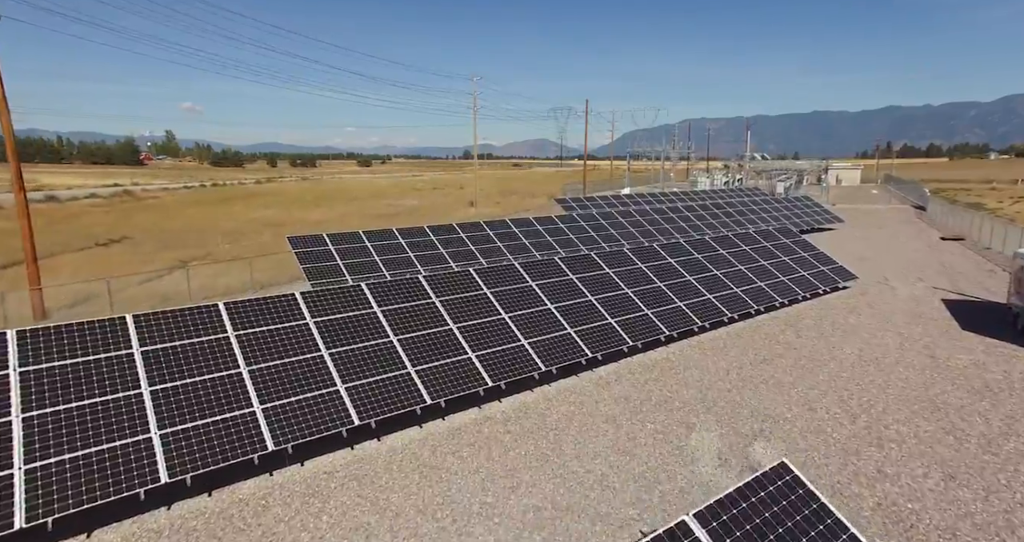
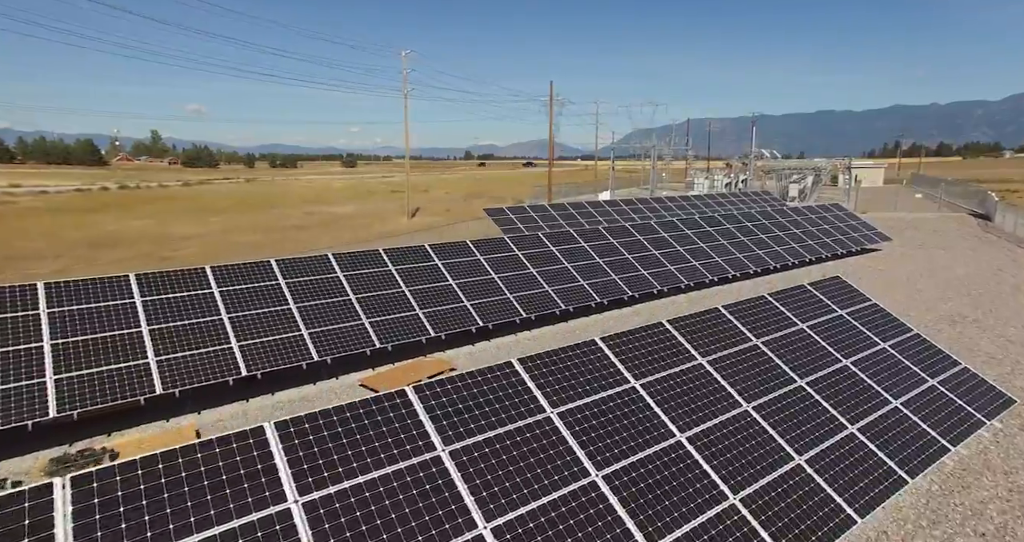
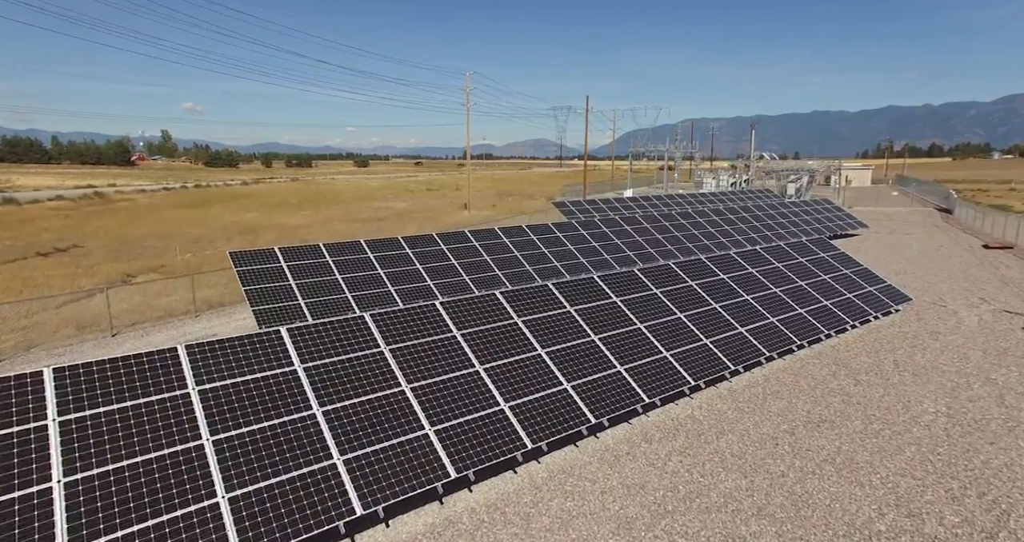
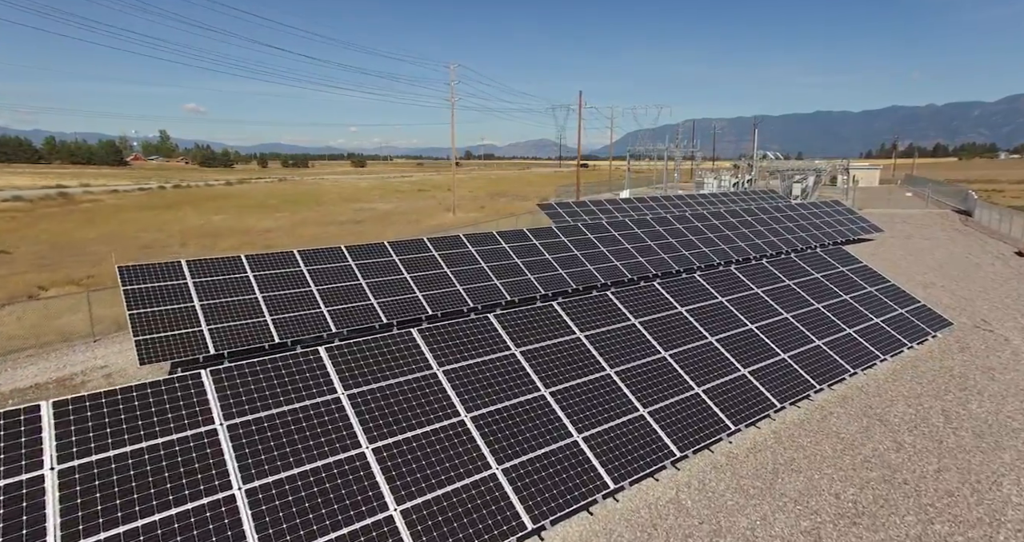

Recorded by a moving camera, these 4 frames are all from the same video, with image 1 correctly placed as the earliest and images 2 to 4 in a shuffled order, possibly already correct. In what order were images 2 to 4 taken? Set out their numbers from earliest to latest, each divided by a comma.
3, 4, 2
